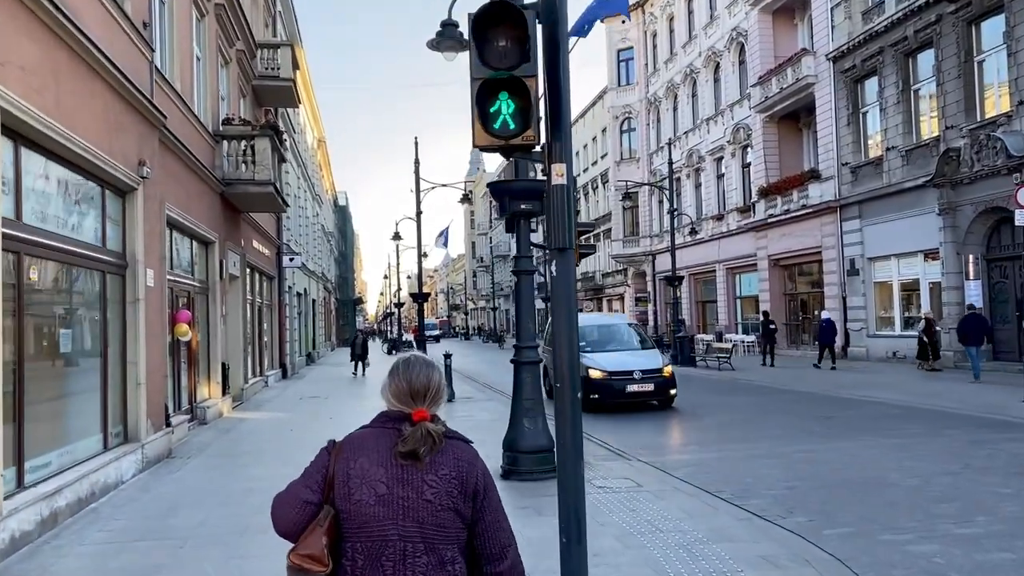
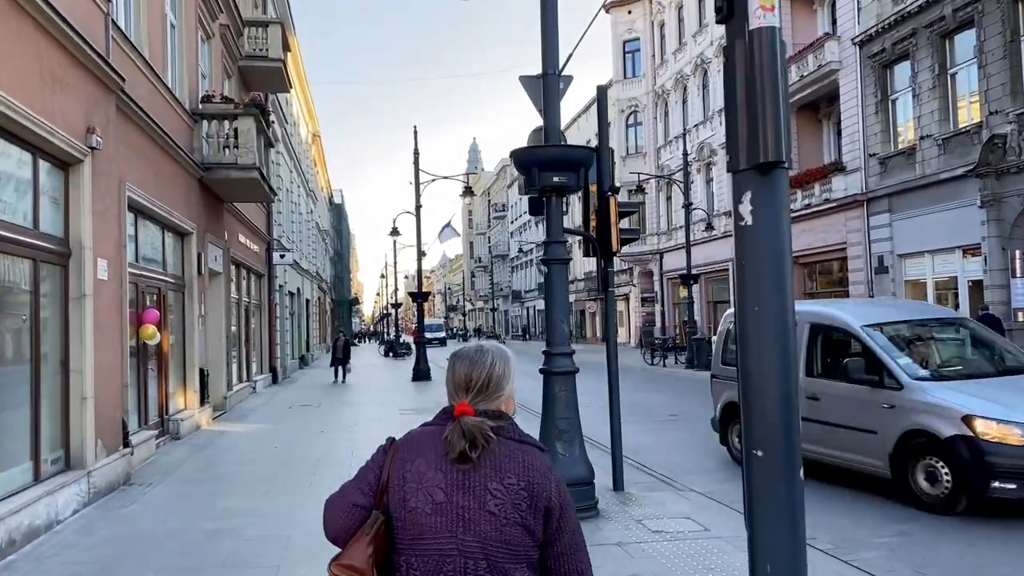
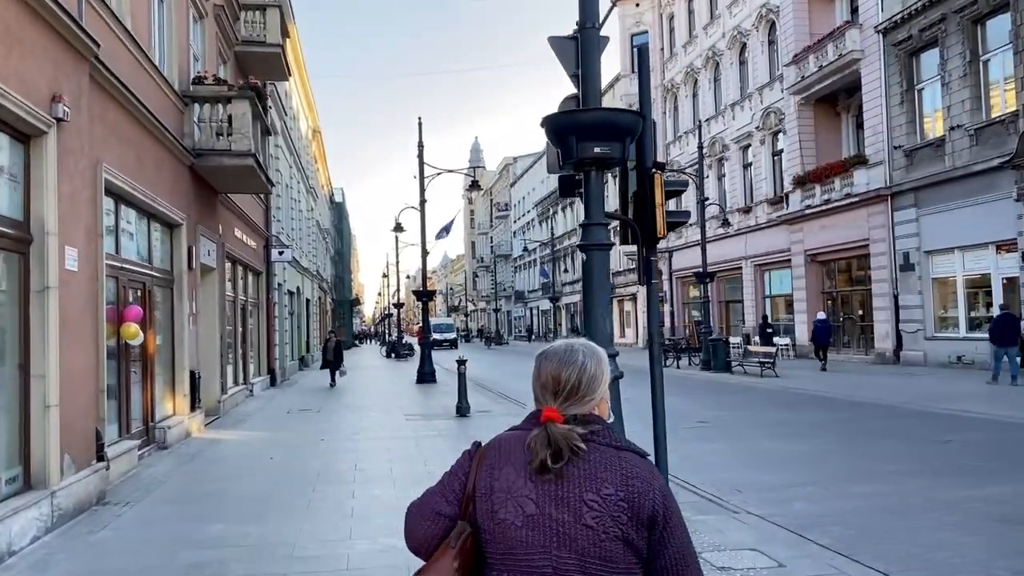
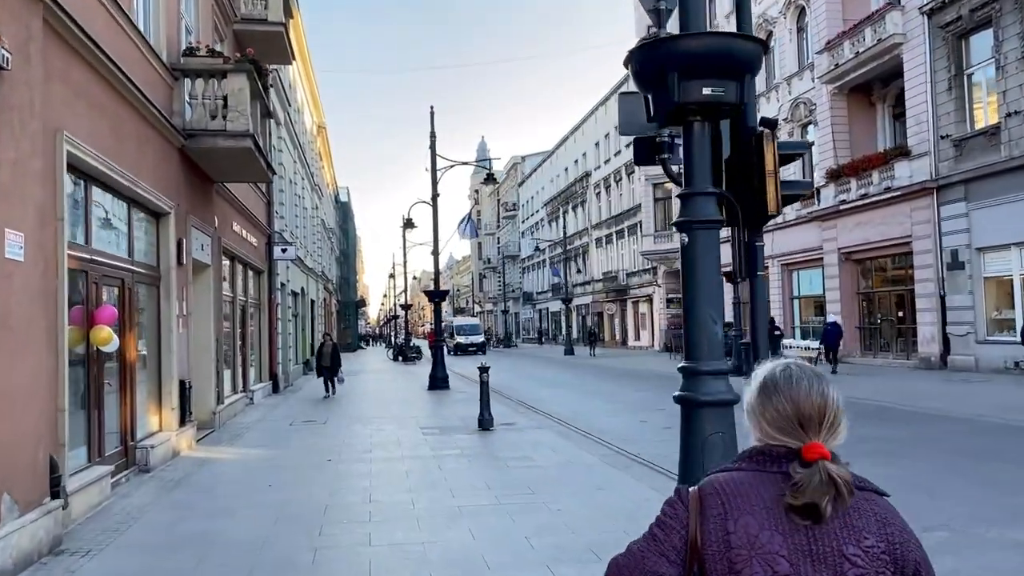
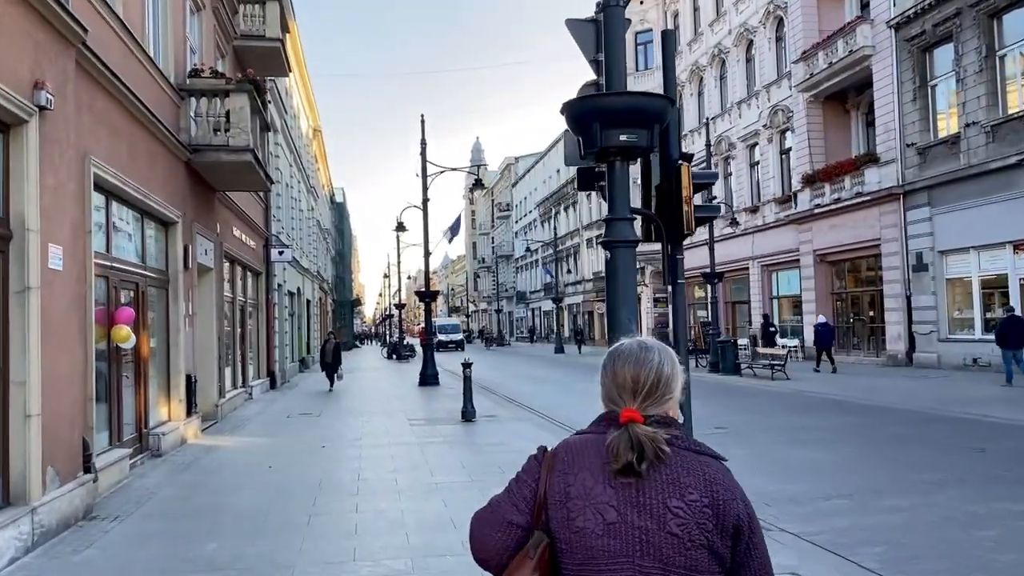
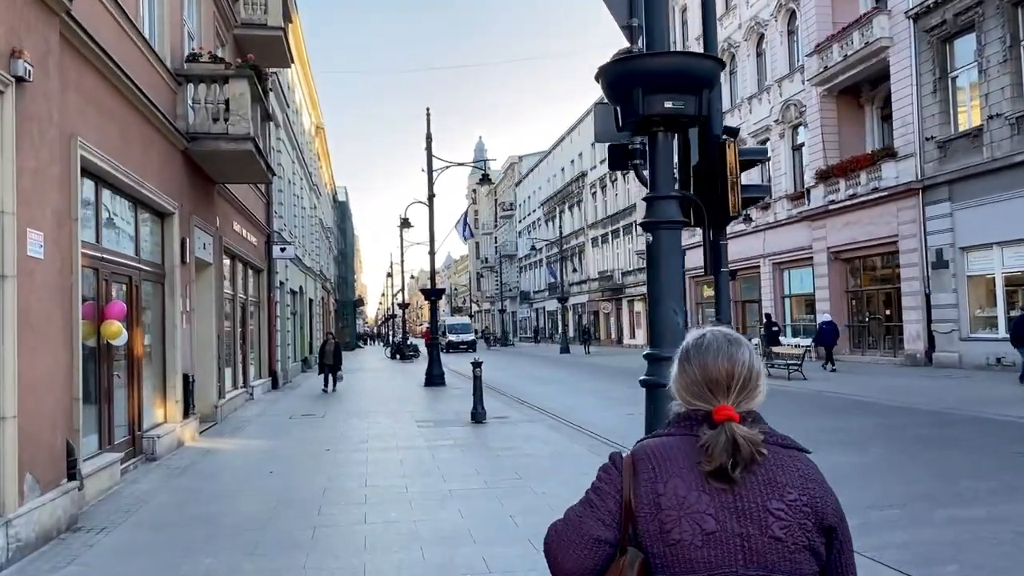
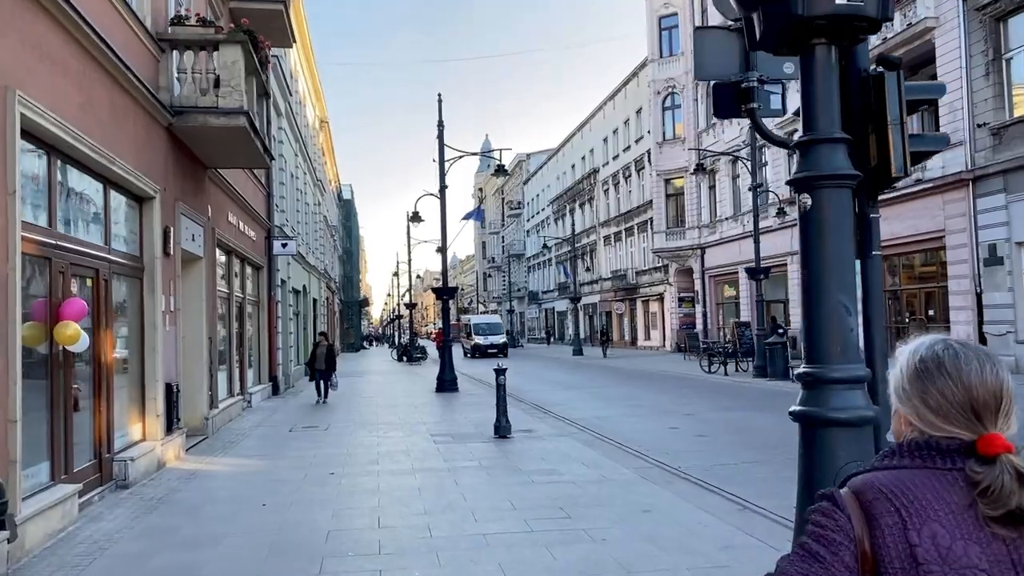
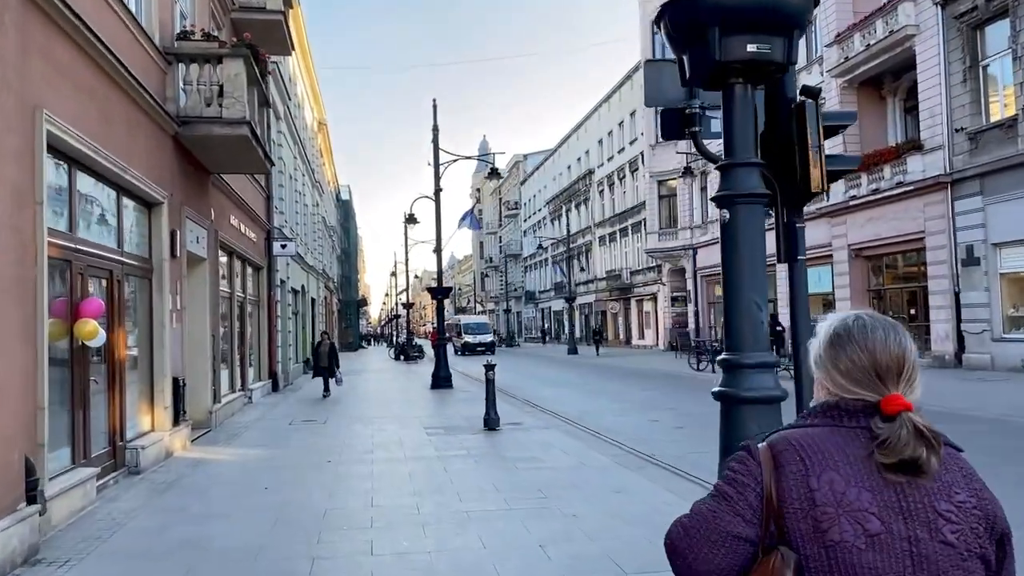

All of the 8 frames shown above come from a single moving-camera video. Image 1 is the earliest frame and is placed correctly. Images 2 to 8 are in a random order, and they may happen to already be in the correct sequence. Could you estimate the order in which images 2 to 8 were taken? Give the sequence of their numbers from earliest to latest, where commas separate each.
2, 3, 5, 6, 4, 8, 7
